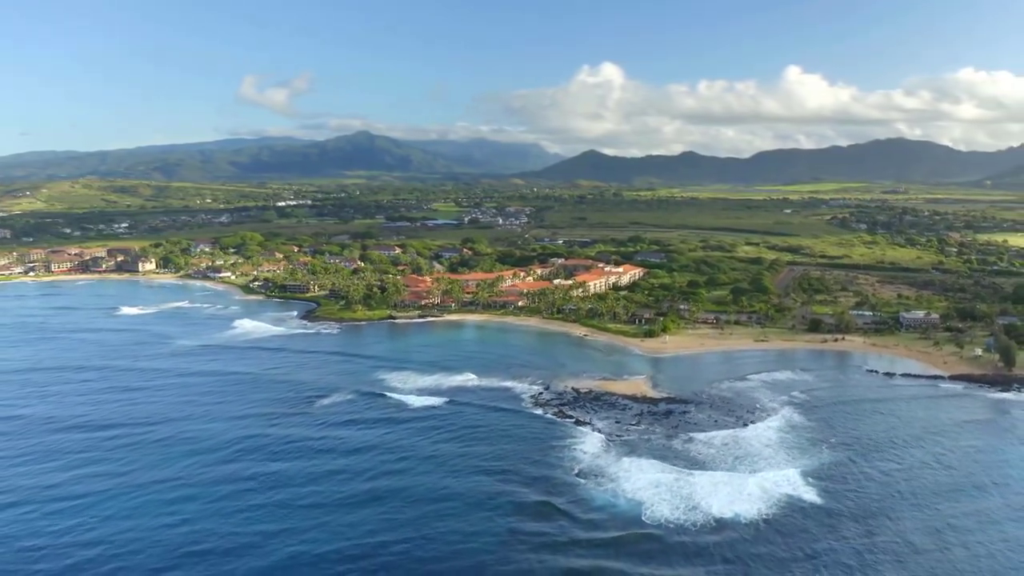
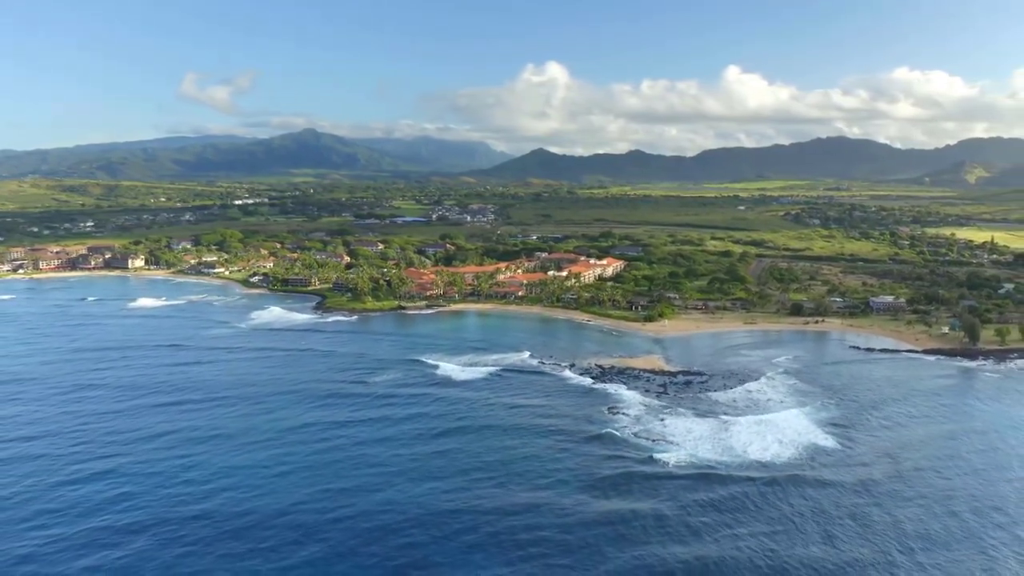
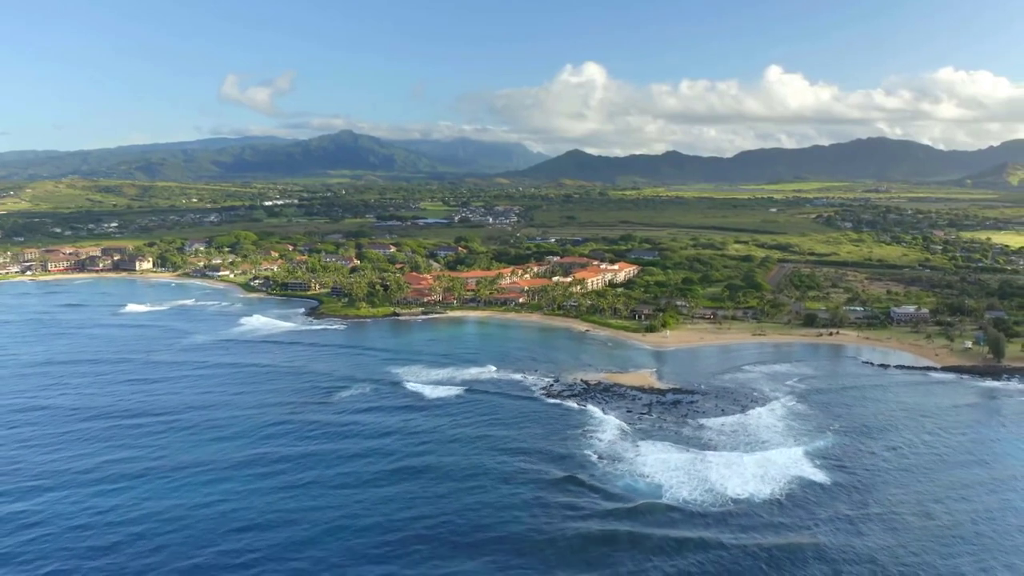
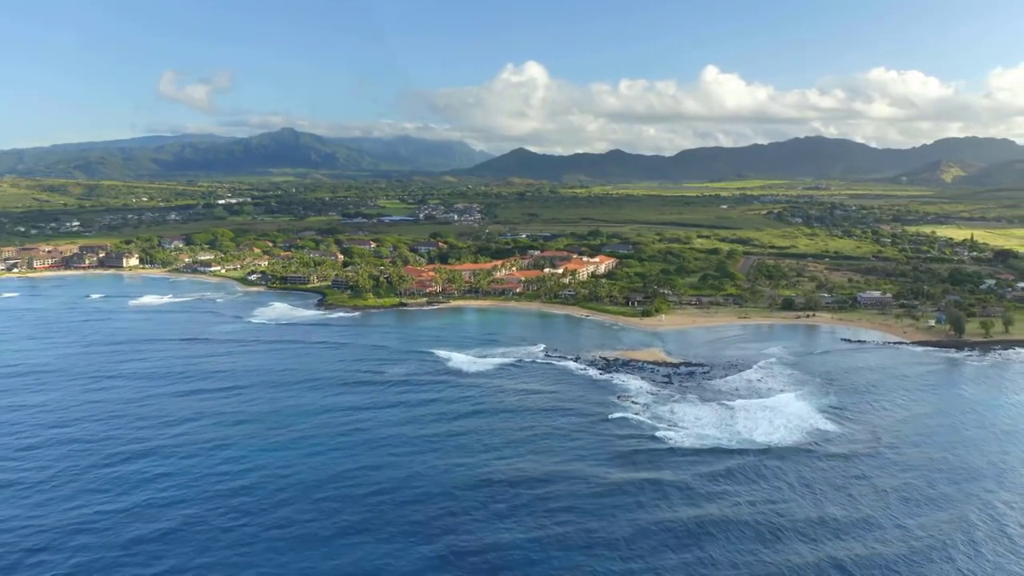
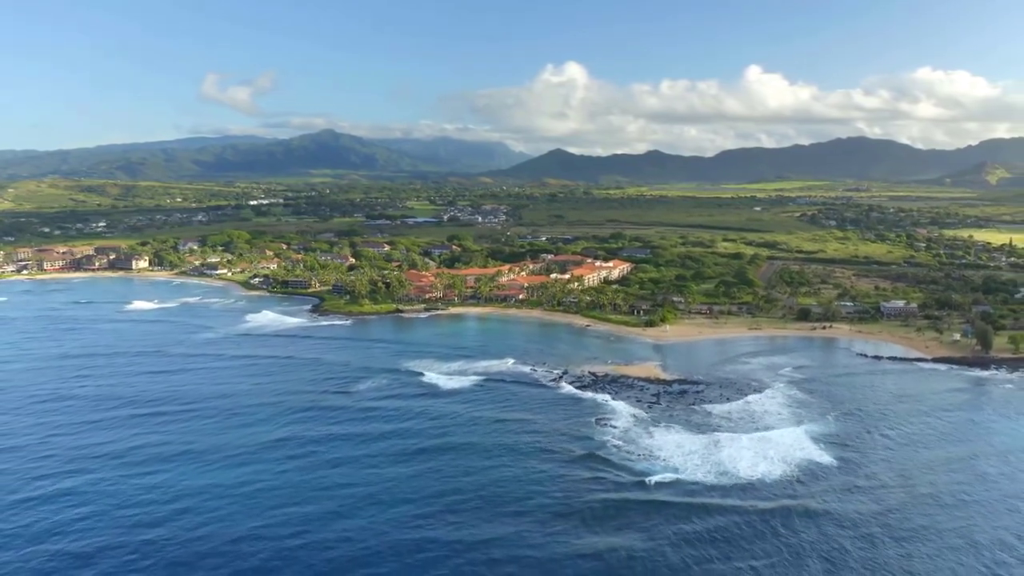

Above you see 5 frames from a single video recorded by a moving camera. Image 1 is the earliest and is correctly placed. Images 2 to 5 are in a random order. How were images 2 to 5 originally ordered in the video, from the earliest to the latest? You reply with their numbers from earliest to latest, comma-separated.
3, 5, 2, 4
